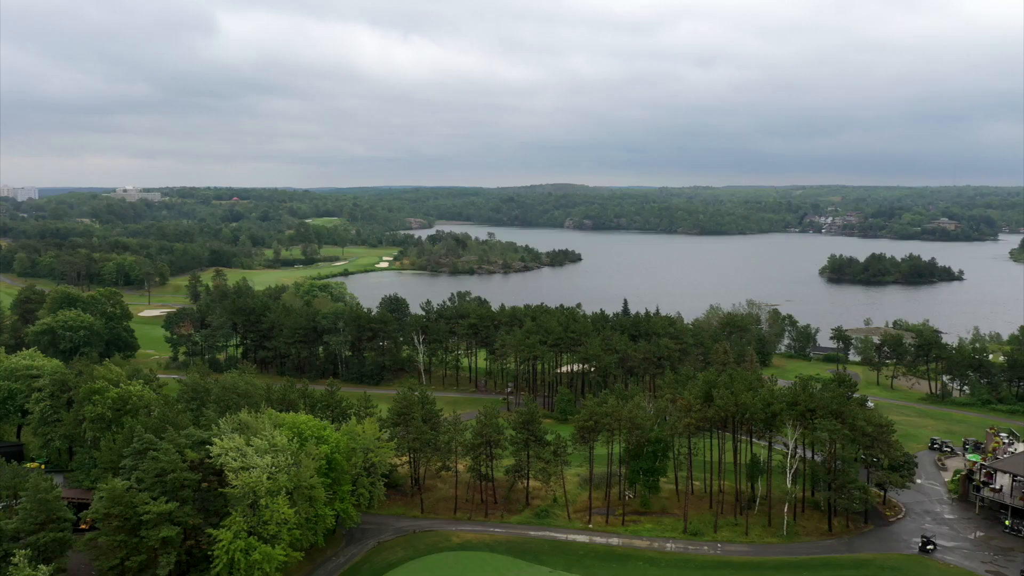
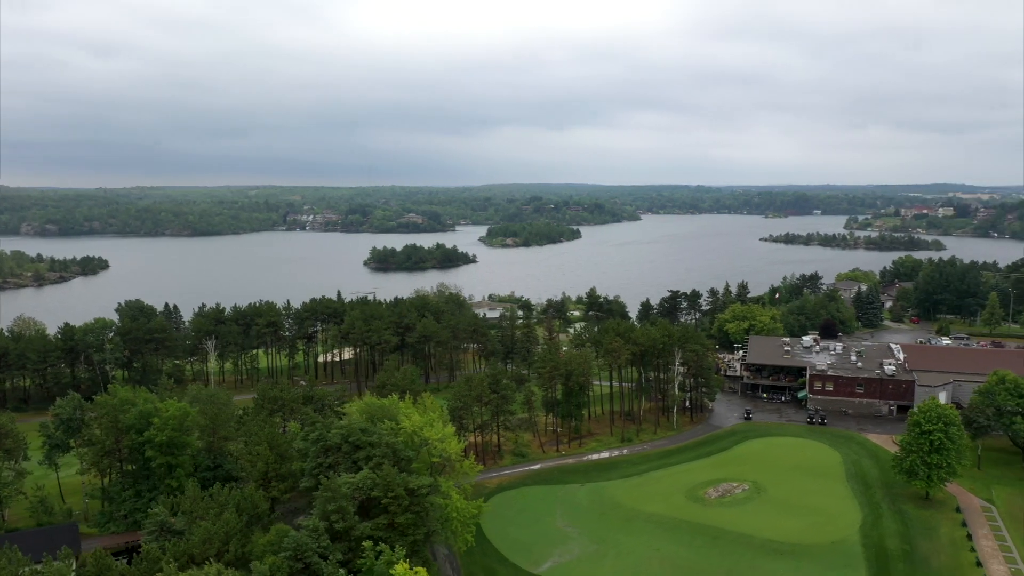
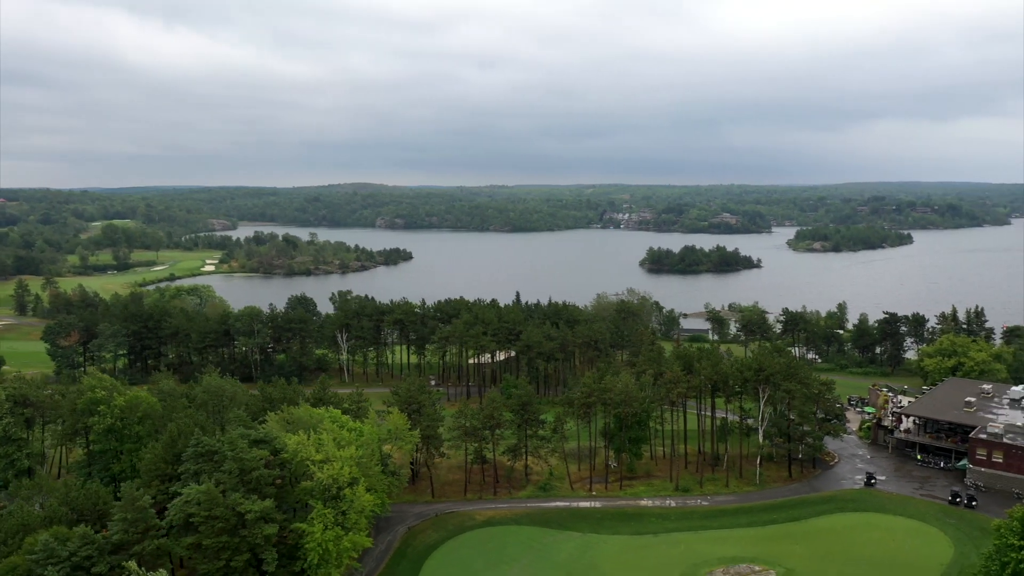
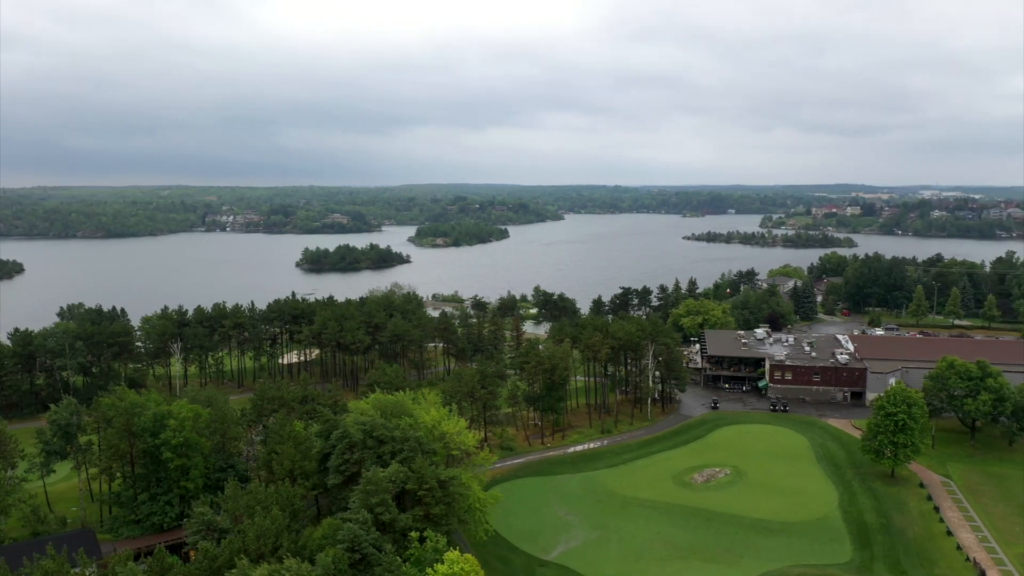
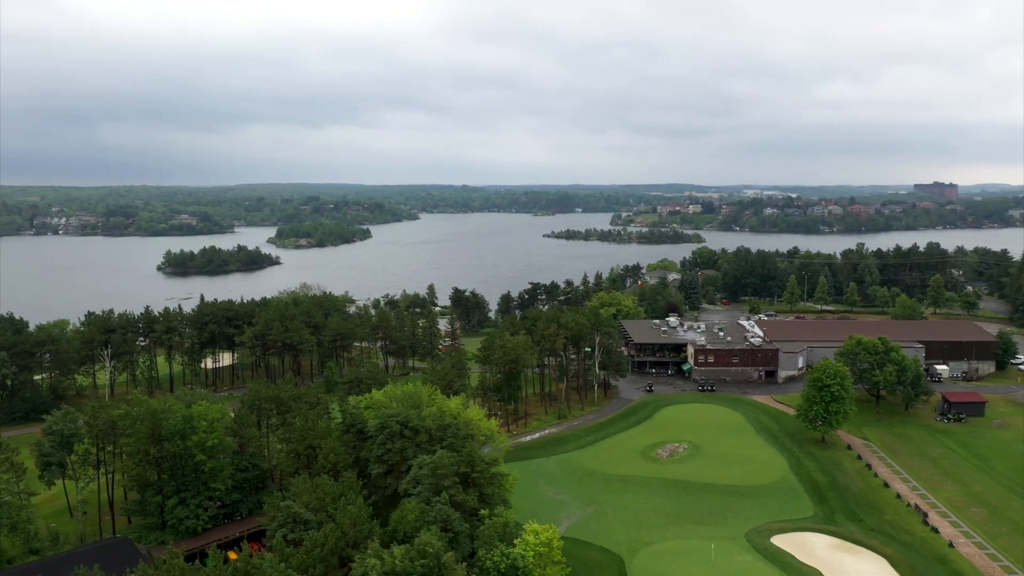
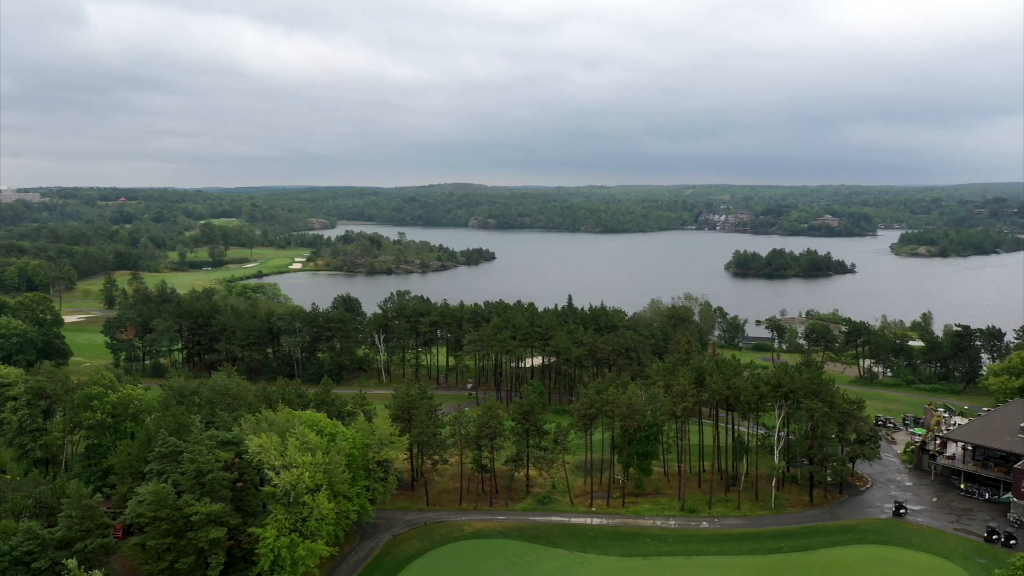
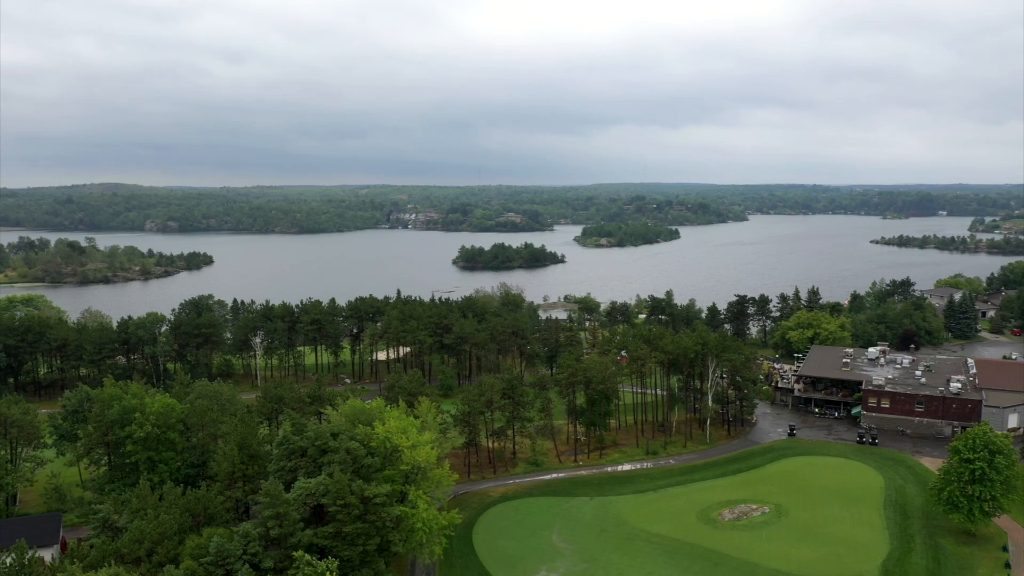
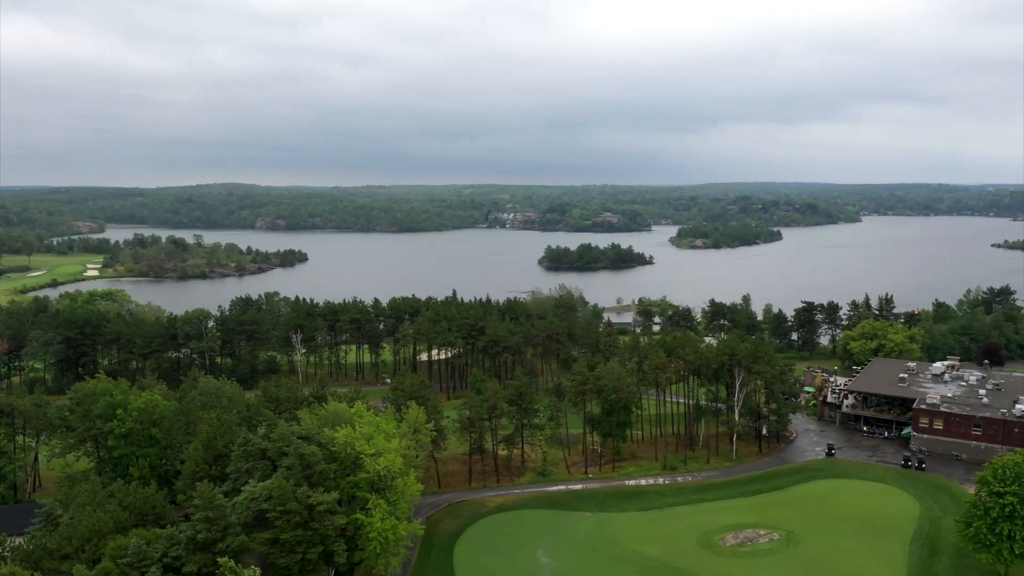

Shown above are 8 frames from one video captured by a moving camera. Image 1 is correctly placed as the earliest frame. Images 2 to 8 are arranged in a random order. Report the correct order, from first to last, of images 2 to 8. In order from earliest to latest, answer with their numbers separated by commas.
6, 3, 8, 7, 2, 4, 5
